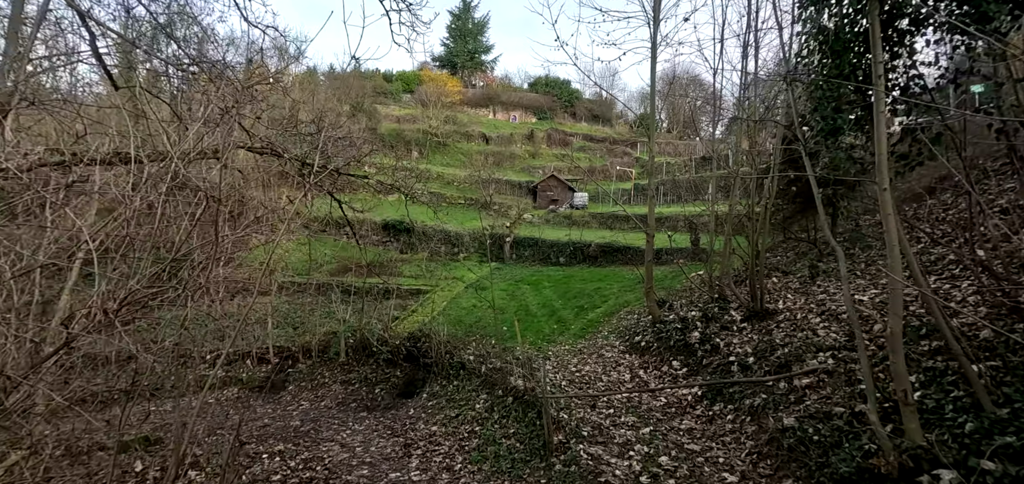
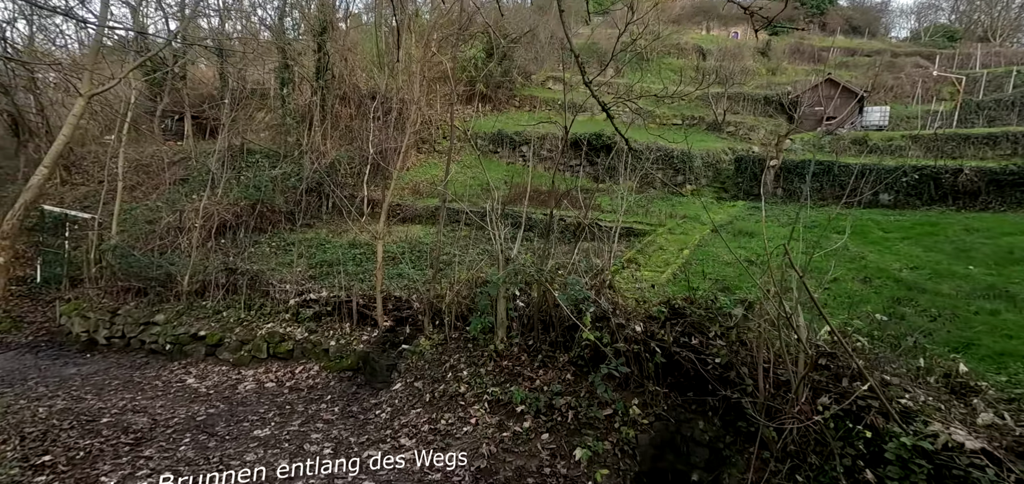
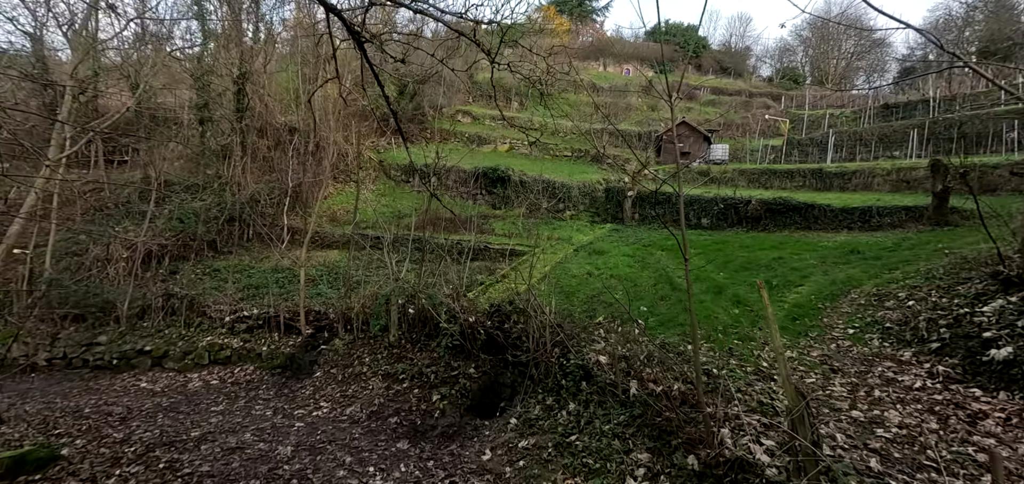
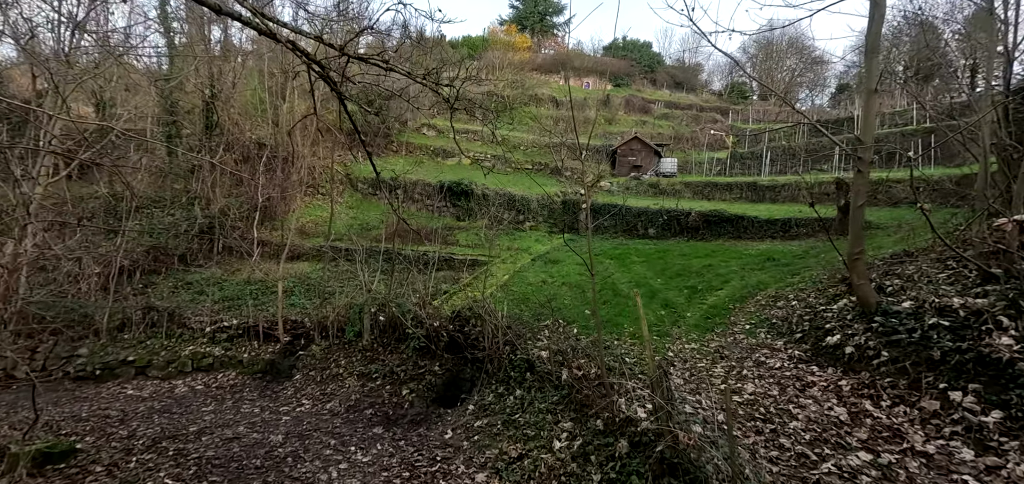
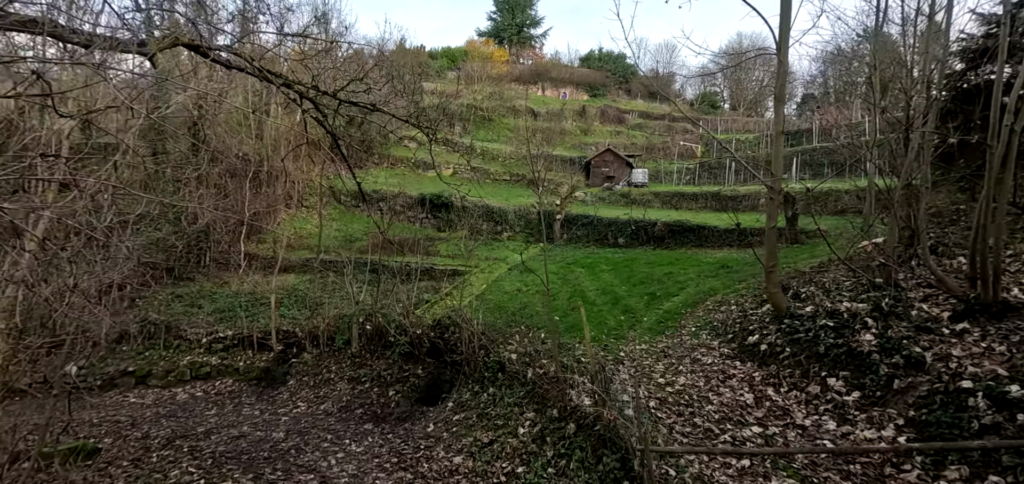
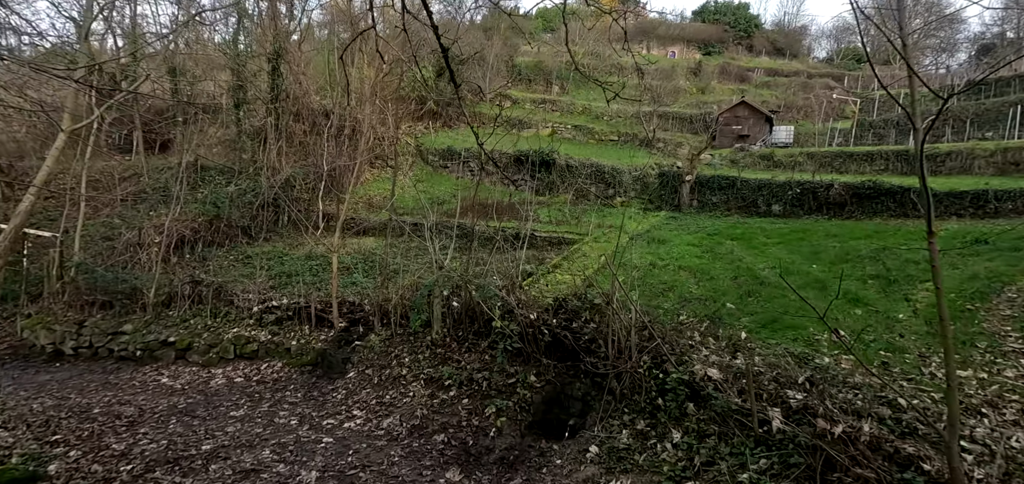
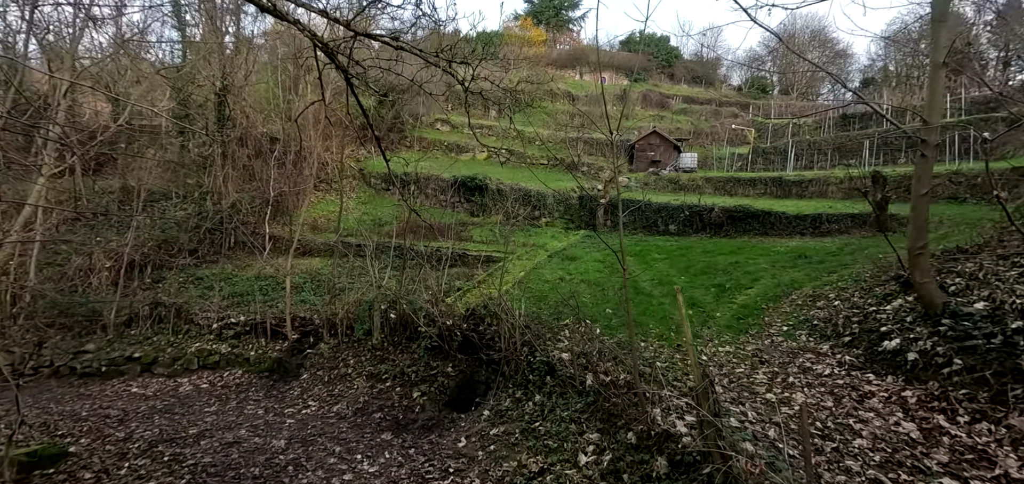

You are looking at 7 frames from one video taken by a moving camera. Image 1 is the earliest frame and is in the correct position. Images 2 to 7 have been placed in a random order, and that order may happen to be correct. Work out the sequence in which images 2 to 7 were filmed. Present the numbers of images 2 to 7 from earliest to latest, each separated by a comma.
5, 4, 7, 3, 6, 2
